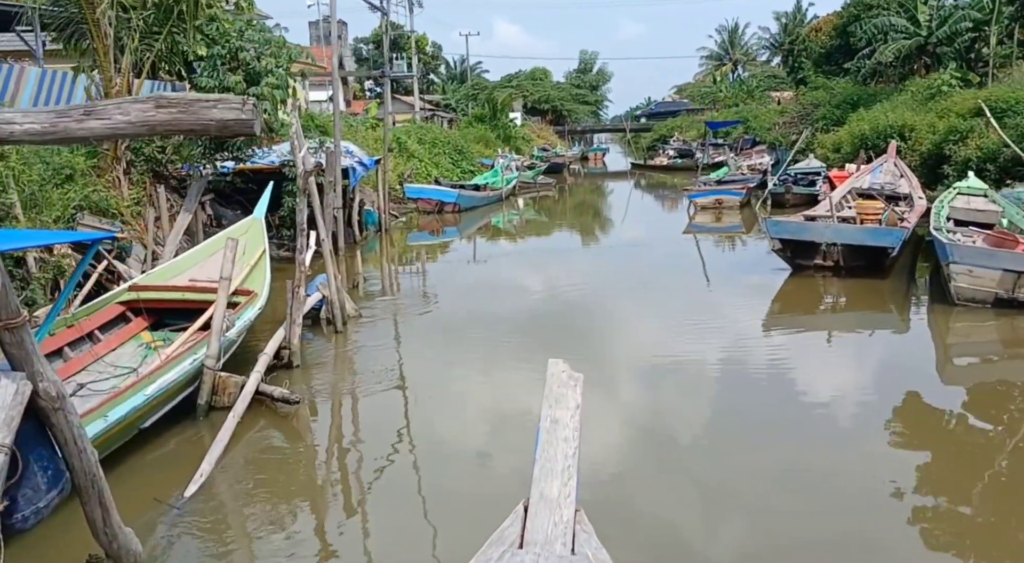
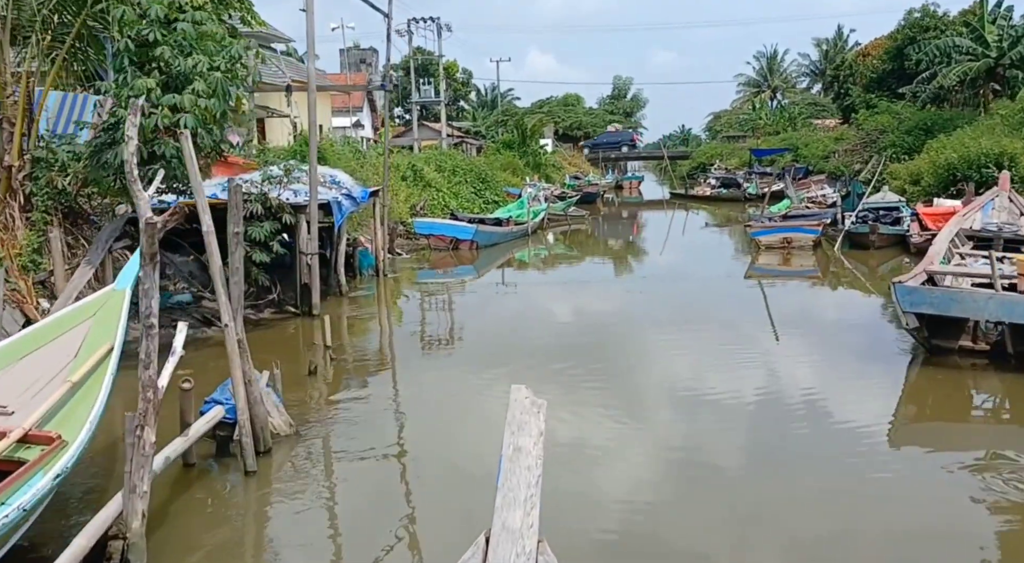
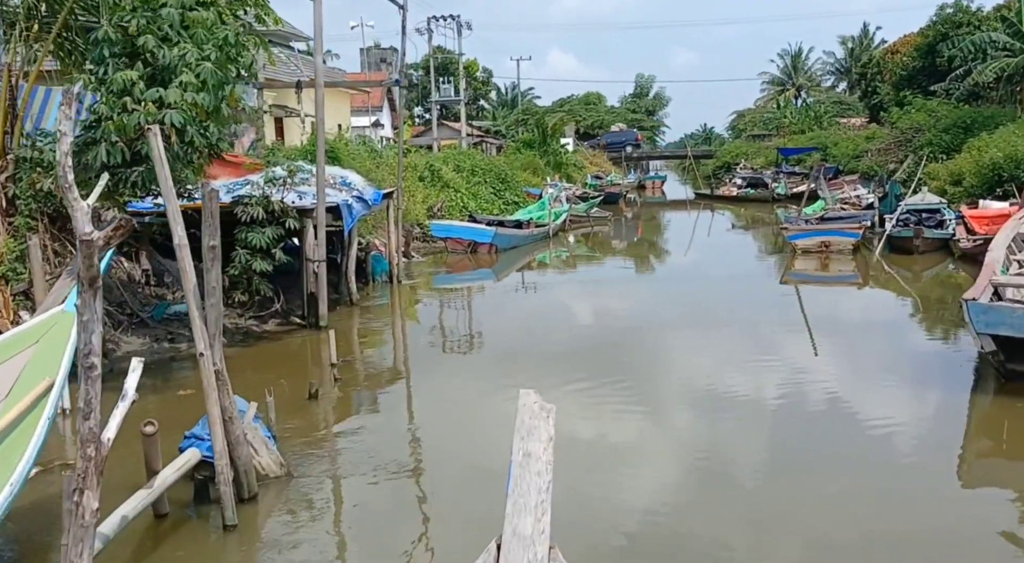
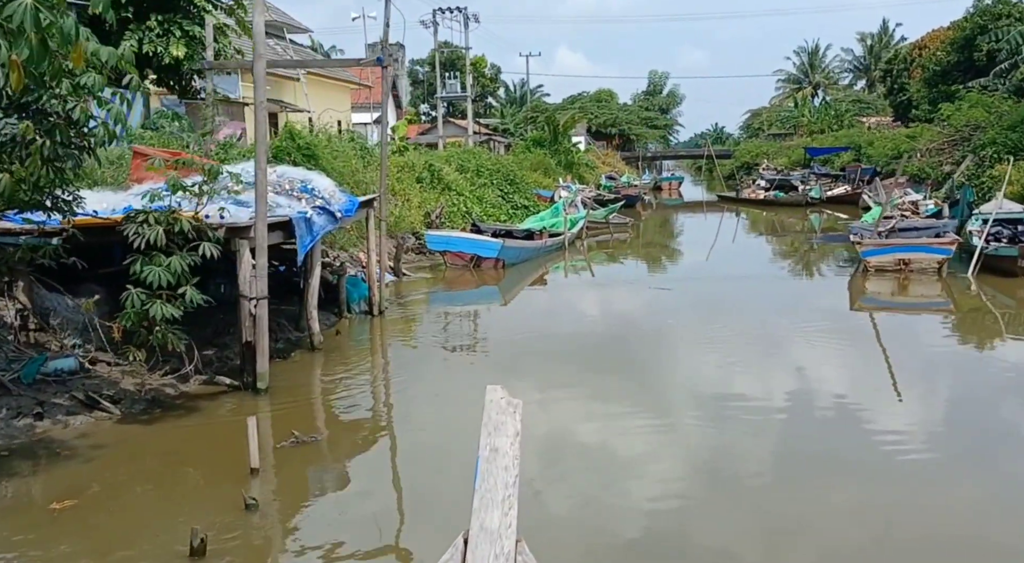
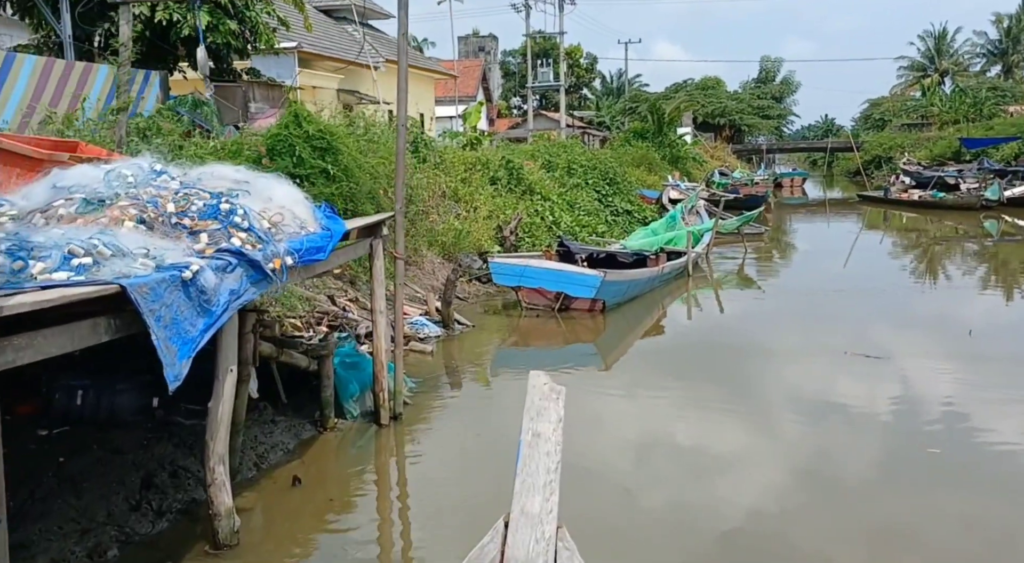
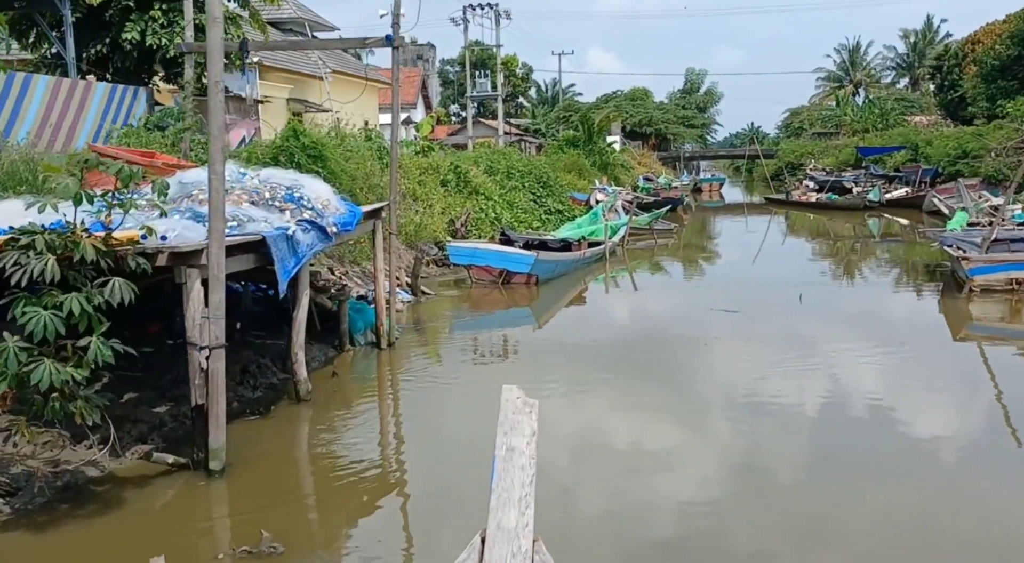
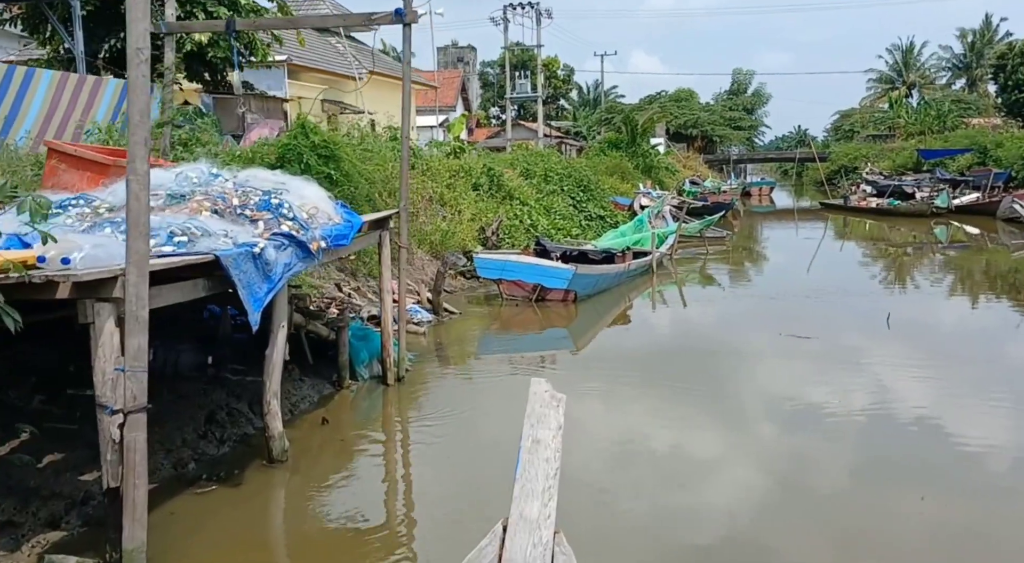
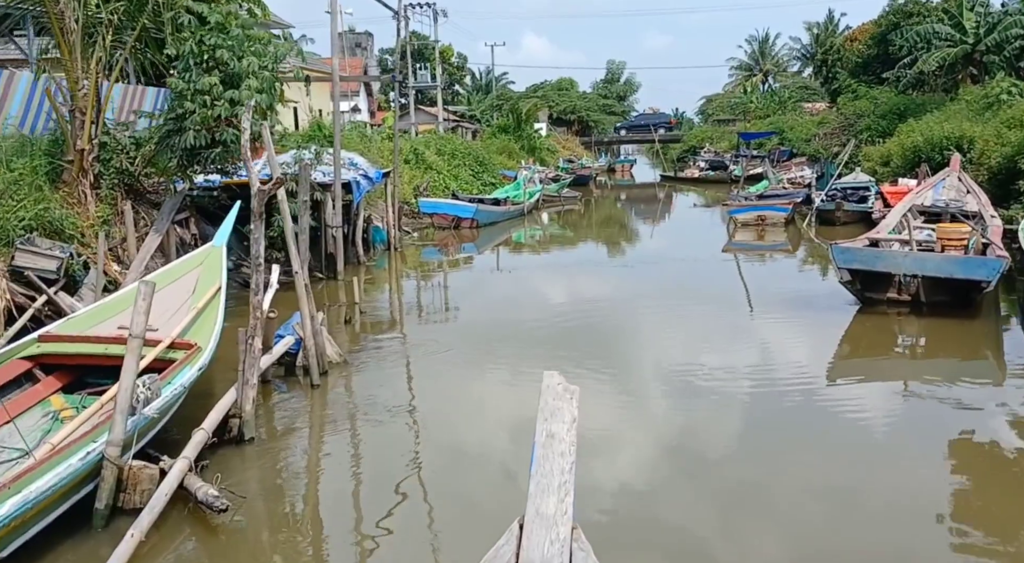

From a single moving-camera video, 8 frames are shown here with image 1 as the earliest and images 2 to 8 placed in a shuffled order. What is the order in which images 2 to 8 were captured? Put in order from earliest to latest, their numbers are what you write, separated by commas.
8, 2, 3, 4, 6, 7, 5
